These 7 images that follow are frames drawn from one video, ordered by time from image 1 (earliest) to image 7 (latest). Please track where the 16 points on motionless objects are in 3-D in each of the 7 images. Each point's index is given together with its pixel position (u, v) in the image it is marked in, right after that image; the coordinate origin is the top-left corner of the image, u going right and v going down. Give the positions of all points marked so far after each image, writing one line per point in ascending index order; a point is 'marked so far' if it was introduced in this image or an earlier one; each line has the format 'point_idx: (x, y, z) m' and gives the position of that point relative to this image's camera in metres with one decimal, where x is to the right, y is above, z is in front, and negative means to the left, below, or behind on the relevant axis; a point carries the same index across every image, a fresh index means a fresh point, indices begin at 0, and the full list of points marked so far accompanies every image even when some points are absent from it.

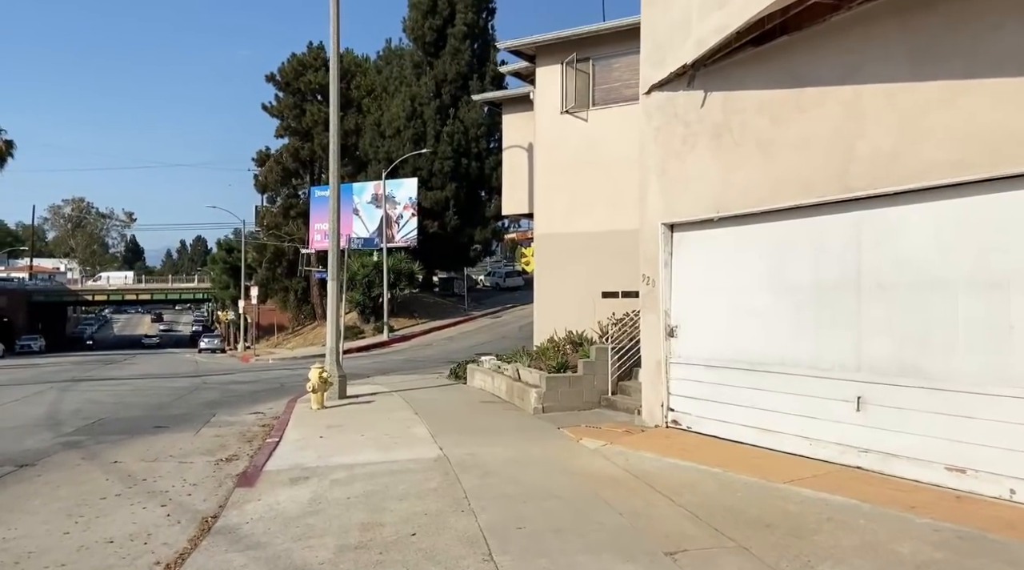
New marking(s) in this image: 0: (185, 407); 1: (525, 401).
0: (-7.1, -2.7, +17.5) m
1: (+0.2, -1.9, +13.3) m
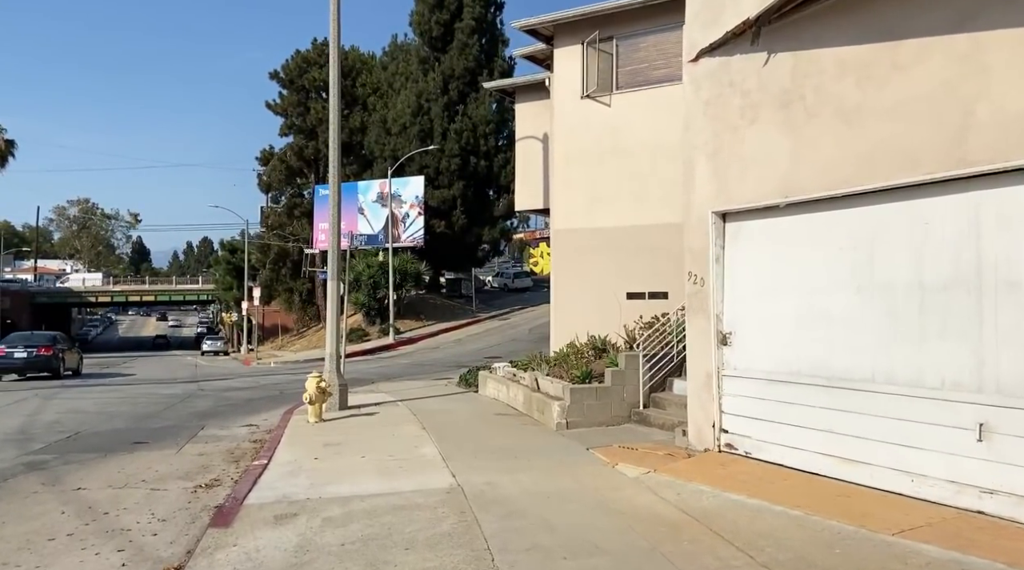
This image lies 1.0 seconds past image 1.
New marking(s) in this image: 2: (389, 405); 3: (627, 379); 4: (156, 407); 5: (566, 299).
0: (-6.8, -2.7, +16.1) m
1: (+0.5, -1.9, +11.9) m
2: (-2.4, -2.3, +15.6) m
3: (+1.7, -1.4, +11.6) m
4: (-8.0, -2.8, +18.2) m
5: (+1.1, -0.3, +16.0) m
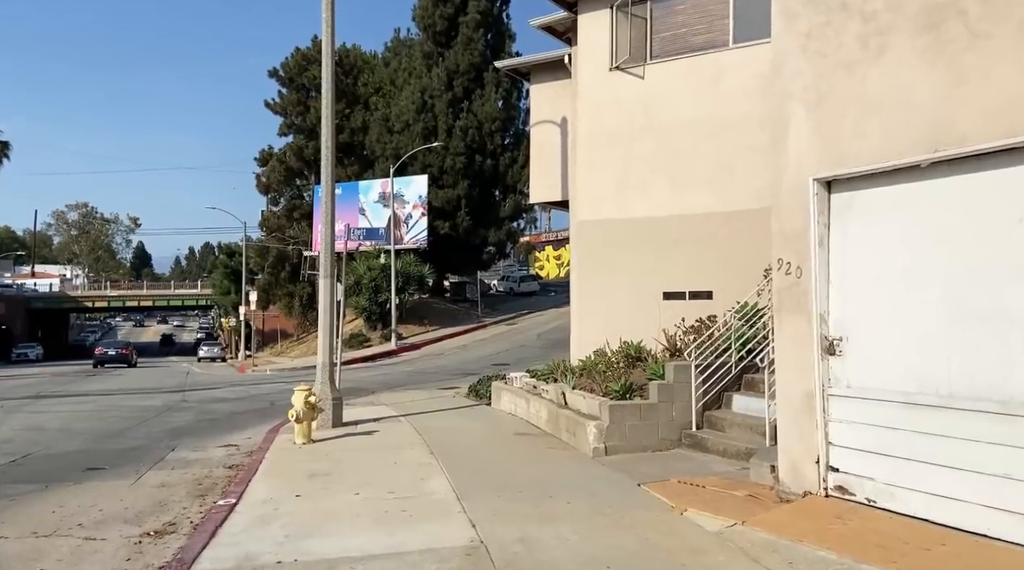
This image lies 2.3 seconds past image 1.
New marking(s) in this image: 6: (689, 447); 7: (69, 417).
0: (-6.5, -2.7, +14.1) m
1: (+0.8, -1.9, +9.9) m
2: (-2.1, -2.3, +13.6) m
3: (+2.0, -1.3, +9.6) m
4: (-7.7, -2.8, +16.2) m
5: (+1.4, -0.3, +14.0) m
6: (+2.1, -1.9, +9.5) m
7: (-9.4, -2.8, +17.1) m
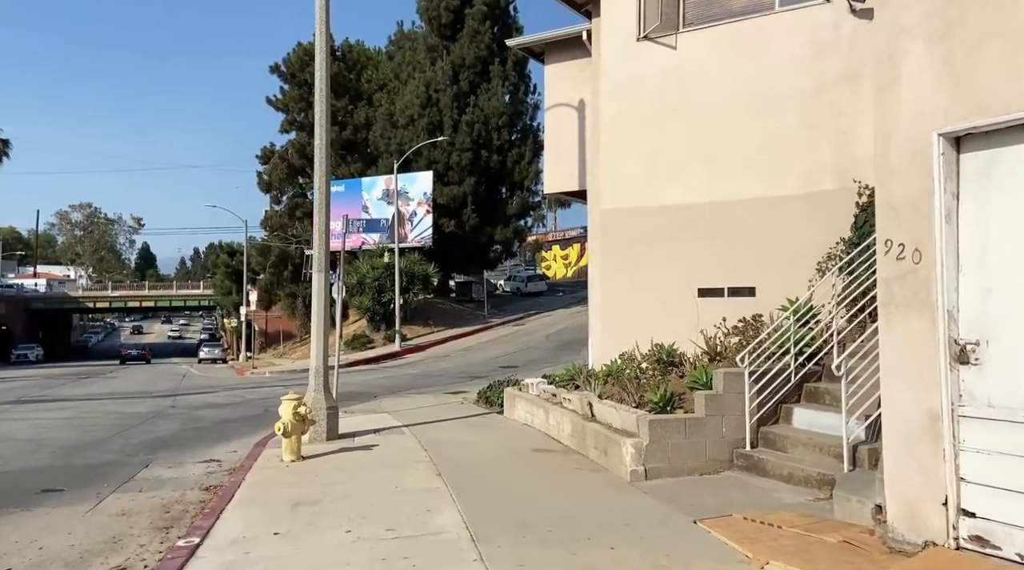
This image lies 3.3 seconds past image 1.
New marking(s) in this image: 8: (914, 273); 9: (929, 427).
0: (-6.2, -2.6, +12.7) m
1: (+1.0, -1.8, +8.4) m
2: (-1.8, -2.2, +12.2) m
3: (+2.2, -1.2, +8.2) m
4: (-7.4, -2.7, +14.8) m
5: (+1.6, -0.2, +12.6) m
6: (+2.3, -1.8, +8.0) m
7: (-9.1, -2.8, +15.7) m
8: (+2.5, +0.1, +5.0) m
9: (+2.5, -0.8, +4.9) m
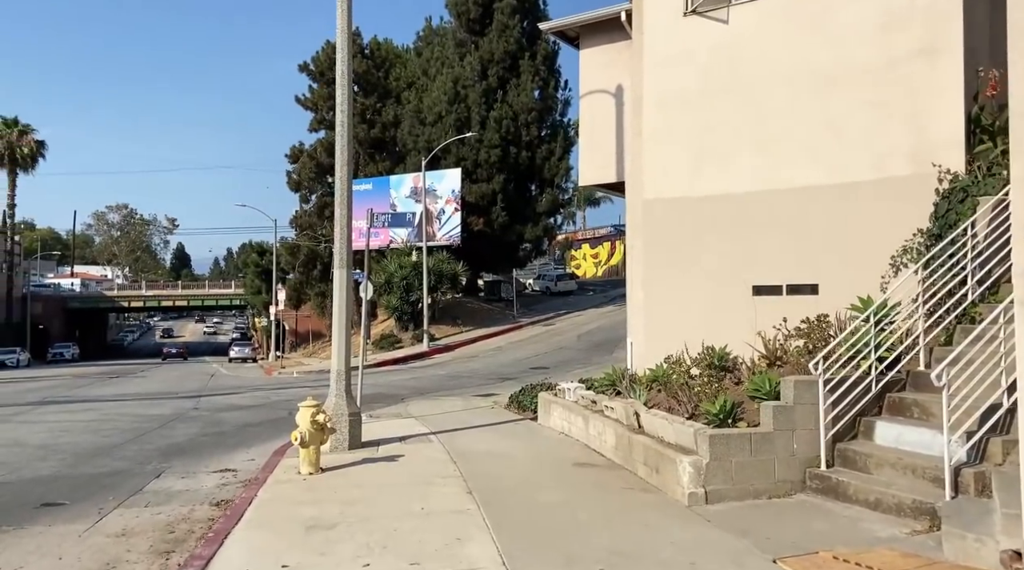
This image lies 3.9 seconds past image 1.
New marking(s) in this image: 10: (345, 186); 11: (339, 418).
0: (-5.7, -2.6, +12.0) m
1: (+1.4, -1.8, +7.5) m
2: (-1.3, -2.2, +11.3) m
3: (+2.5, -1.2, +7.2) m
4: (-6.8, -2.7, +14.1) m
5: (+2.2, -0.2, +11.6) m
6: (+2.7, -1.8, +7.0) m
7: (-8.5, -2.7, +15.1) m
8: (+2.7, +0.1, +4.0) m
9: (+2.8, -0.8, +3.9) m
10: (-2.4, +1.4, +11.5) m
11: (-2.3, -1.8, +10.9) m
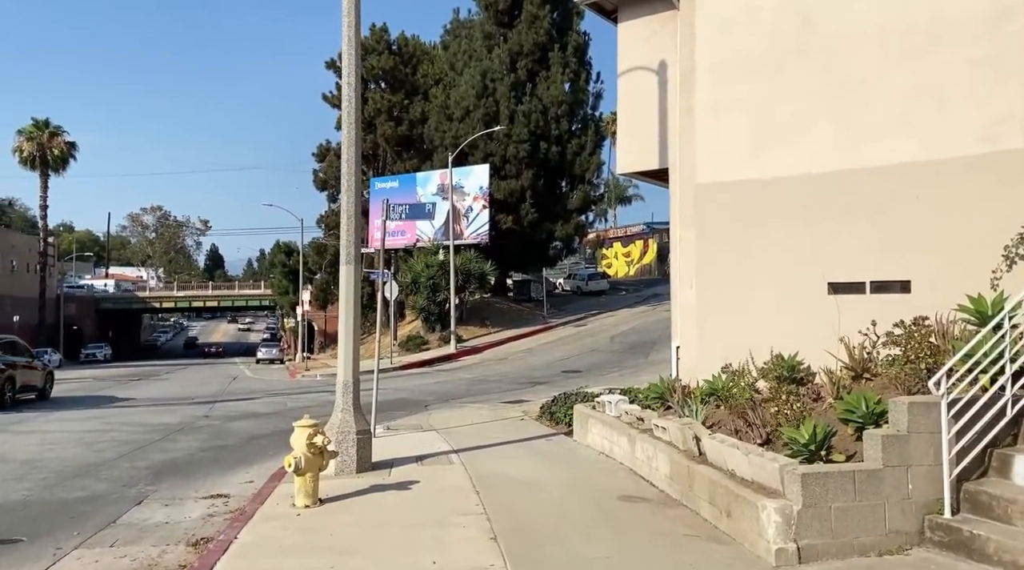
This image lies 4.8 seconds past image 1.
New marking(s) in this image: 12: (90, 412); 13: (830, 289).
0: (-5.3, -2.6, +10.7) m
1: (+1.7, -1.7, +5.9) m
2: (-0.9, -2.2, +9.8) m
3: (+2.8, -1.2, +5.6) m
4: (-6.3, -2.7, +12.9) m
5: (+2.6, -0.2, +10.0) m
6: (+2.9, -1.8, +5.4) m
7: (-7.9, -2.7, +13.9) m
8: (+2.8, +0.1, +2.4) m
9: (+2.9, -0.8, +2.3) m
10: (-2.0, +1.4, +10.1) m
11: (-1.9, -1.8, +9.4) m
12: (-10.4, -3.1, +19.9) m
13: (+3.6, 0.0, +9.1) m
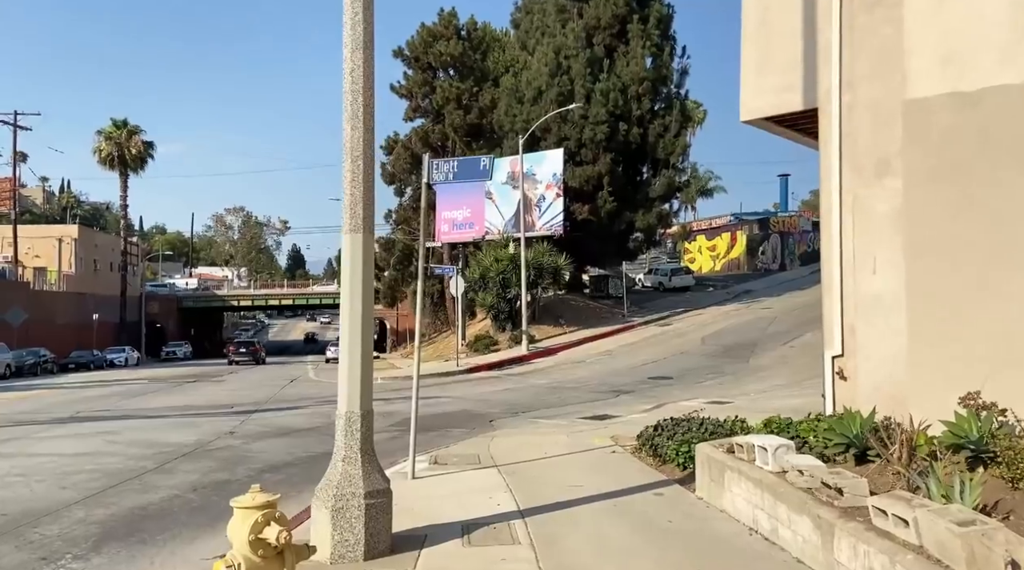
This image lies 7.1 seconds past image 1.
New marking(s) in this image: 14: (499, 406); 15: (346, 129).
0: (-4.4, -2.4, +7.6) m
1: (+2.1, -1.6, +2.2) m
2: (-0.1, -2.0, +6.3) m
3: (+3.2, -1.0, +1.7) m
4: (-5.3, -2.5, +9.8) m
5: (+3.3, 0.0, +6.2) m
6: (+3.2, -1.6, +1.5) m
7: (-6.8, -2.6, +11.0) m
8: (+2.9, +0.3, -1.5) m
9: (+2.9, -0.6, -1.6) m
10: (-1.2, +1.6, +6.6) m
11: (-1.2, -1.6, +6.0) m
12: (-8.7, -3.0, +17.2) m
13: (+4.2, +0.1, +5.1) m
14: (-0.3, -2.9, +19.3) m
15: (-1.3, +1.2, +6.6) m
